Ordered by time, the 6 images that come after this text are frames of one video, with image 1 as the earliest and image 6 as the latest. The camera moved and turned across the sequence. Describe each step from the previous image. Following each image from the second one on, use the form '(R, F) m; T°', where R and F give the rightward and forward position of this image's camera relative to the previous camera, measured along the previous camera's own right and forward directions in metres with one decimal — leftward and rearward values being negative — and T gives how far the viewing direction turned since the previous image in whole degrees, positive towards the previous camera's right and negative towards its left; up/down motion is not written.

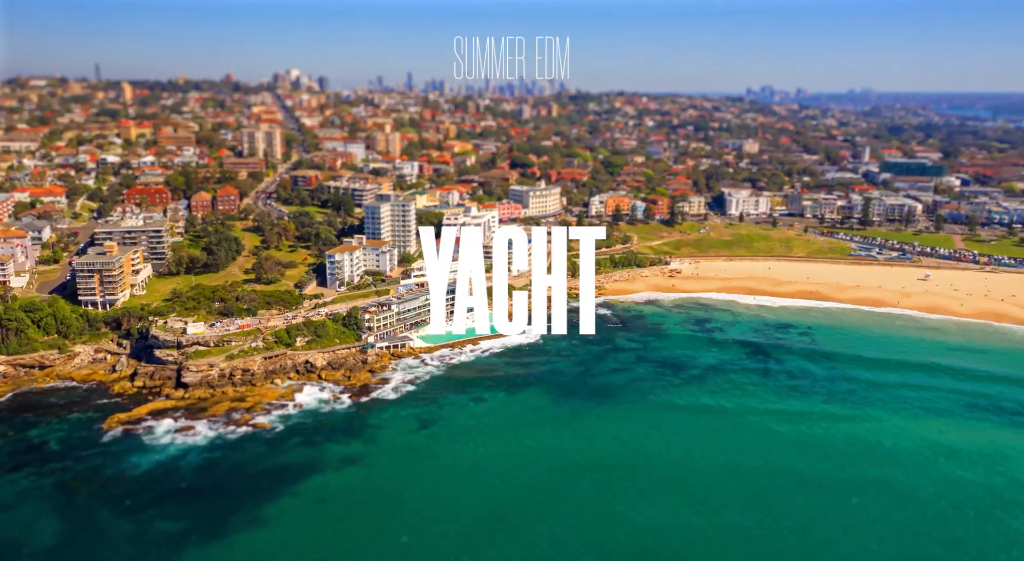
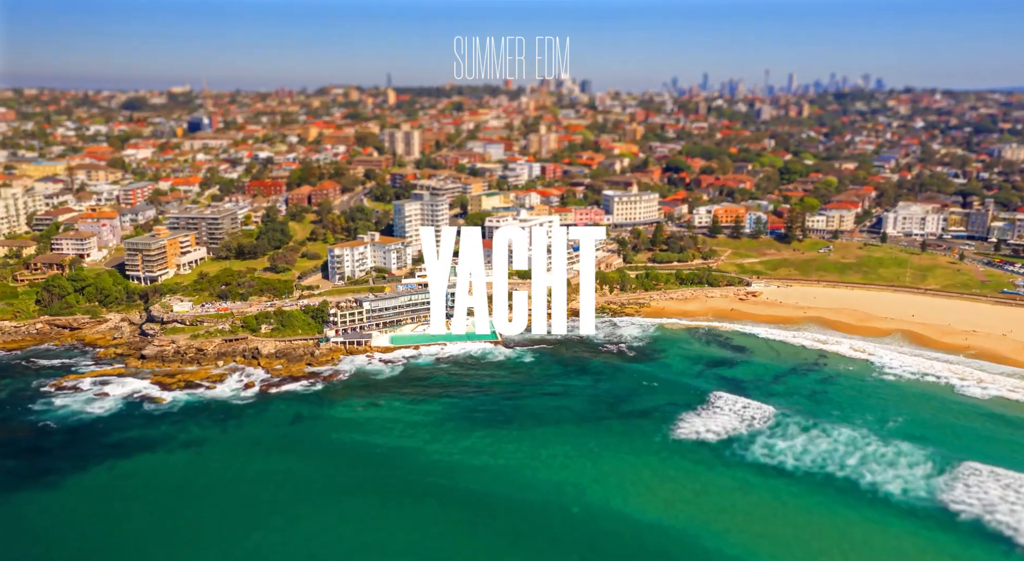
(+17.0, +5.5) m; -21°
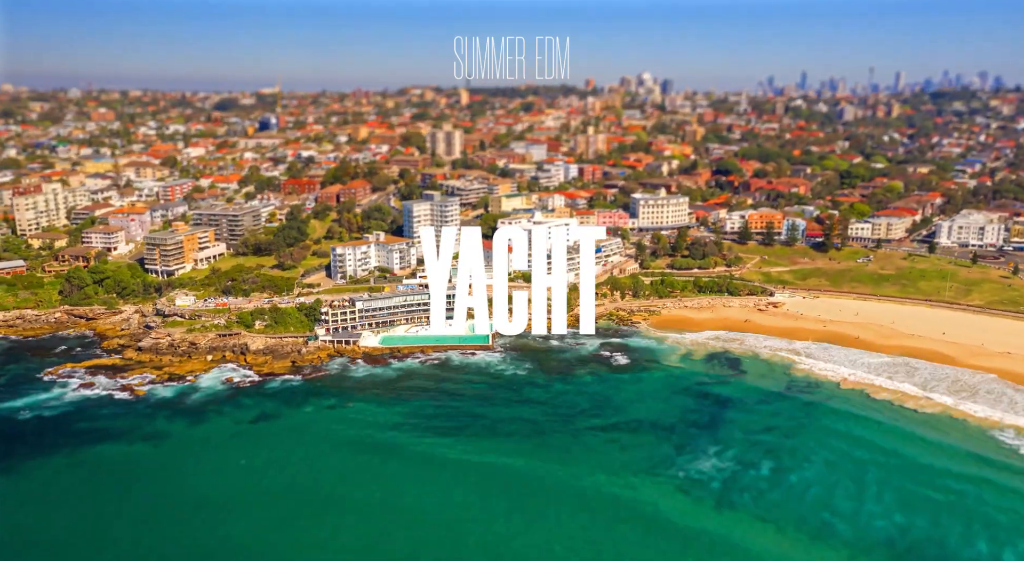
(+5.3, +1.2) m; -7°
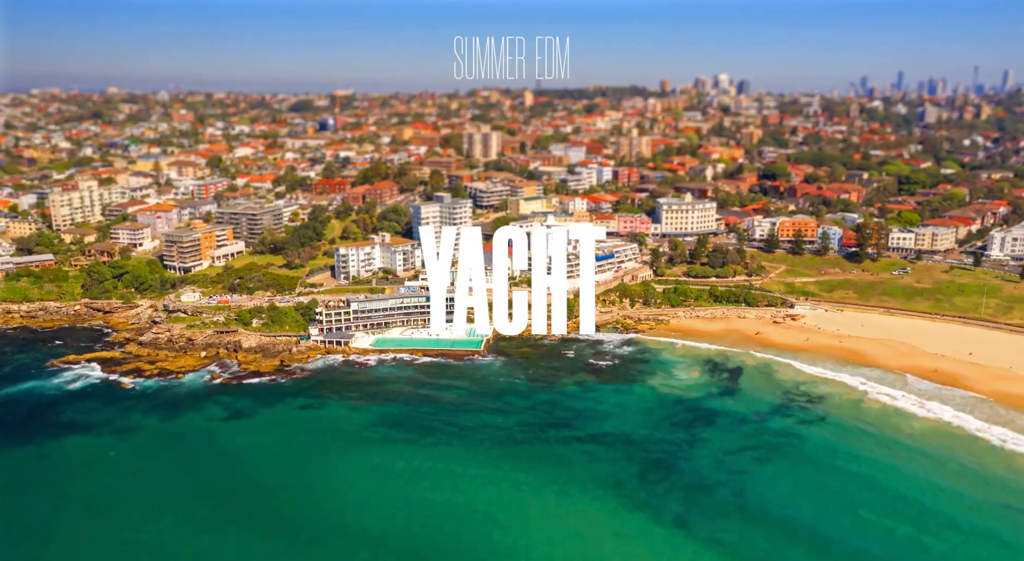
(+4.7, +1.1) m; -6°
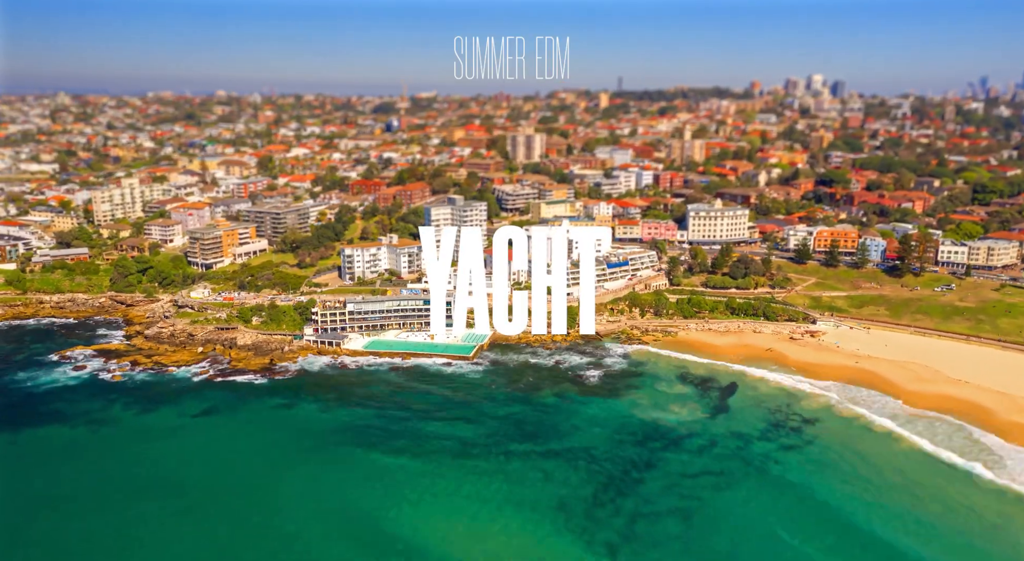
(+5.3, +1.4) m; -7°
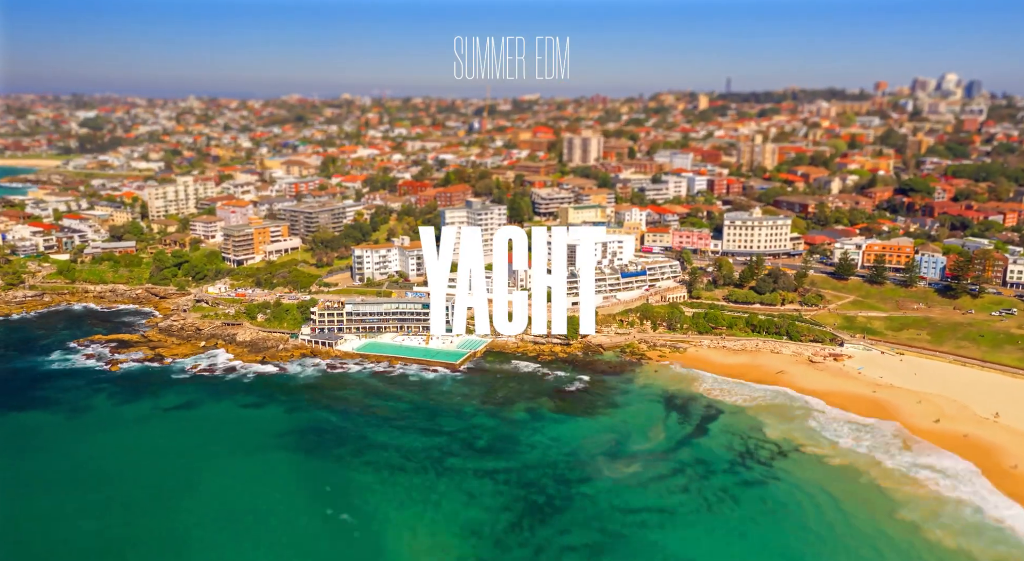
(+6.5, +1.9) m; -9°
